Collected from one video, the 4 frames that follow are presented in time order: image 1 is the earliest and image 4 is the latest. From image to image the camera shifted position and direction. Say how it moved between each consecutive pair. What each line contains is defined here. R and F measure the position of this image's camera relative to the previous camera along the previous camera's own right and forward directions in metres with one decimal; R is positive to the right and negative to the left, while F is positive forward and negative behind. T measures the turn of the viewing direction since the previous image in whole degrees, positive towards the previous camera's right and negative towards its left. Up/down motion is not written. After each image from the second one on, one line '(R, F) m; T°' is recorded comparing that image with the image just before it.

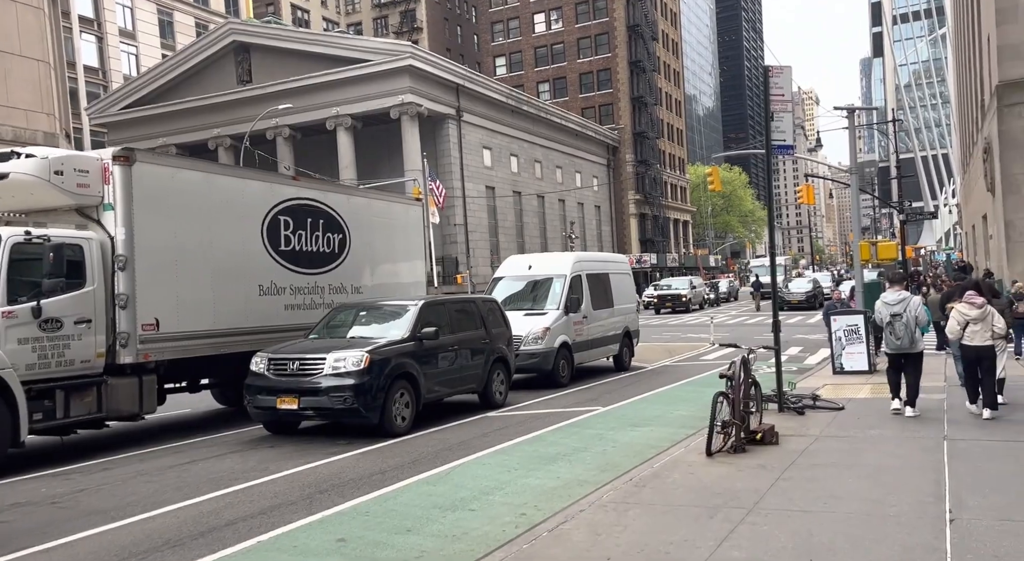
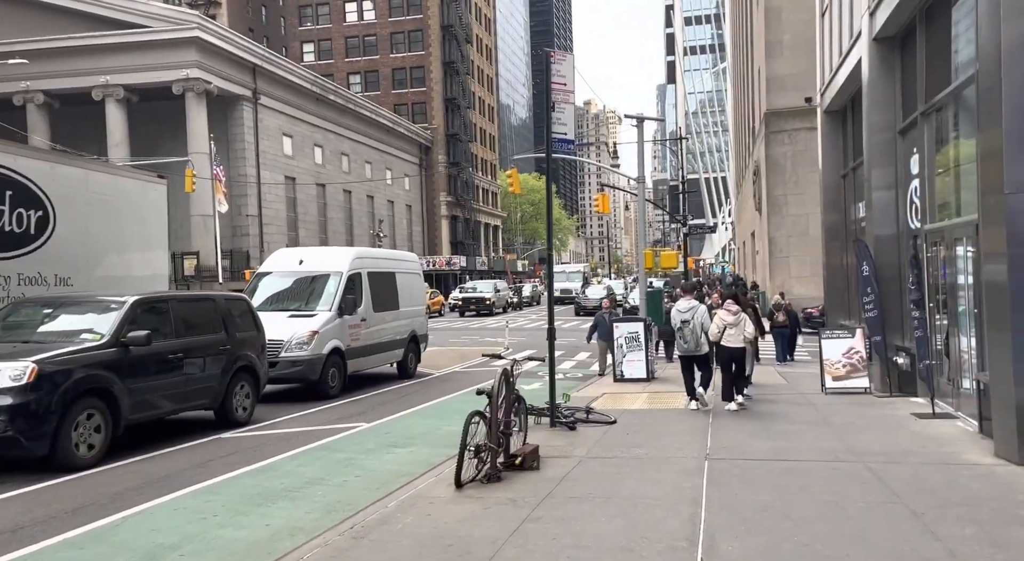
(+0.6, +1.2) m; +11°
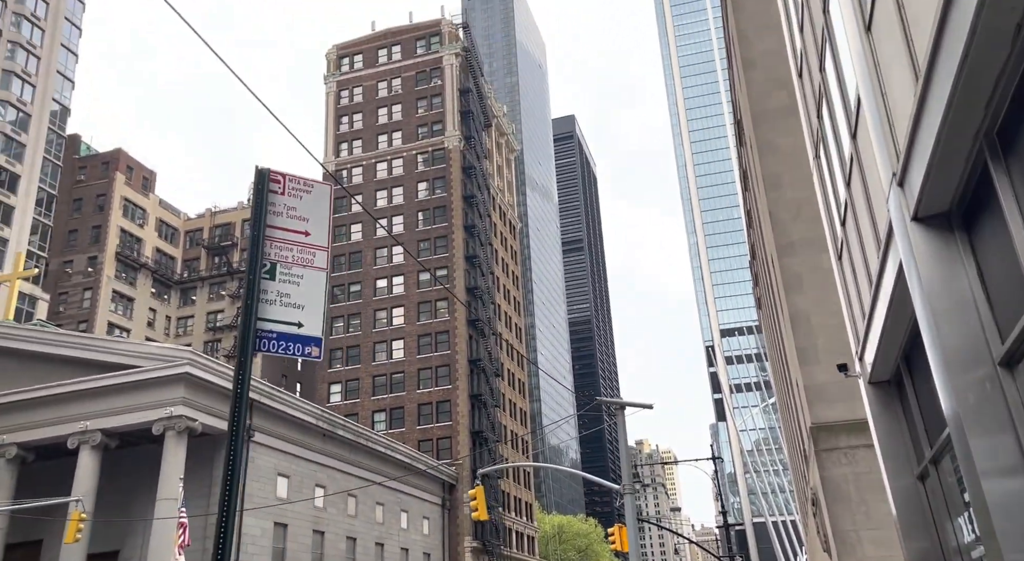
(+2.0, +6.8) m; -3°
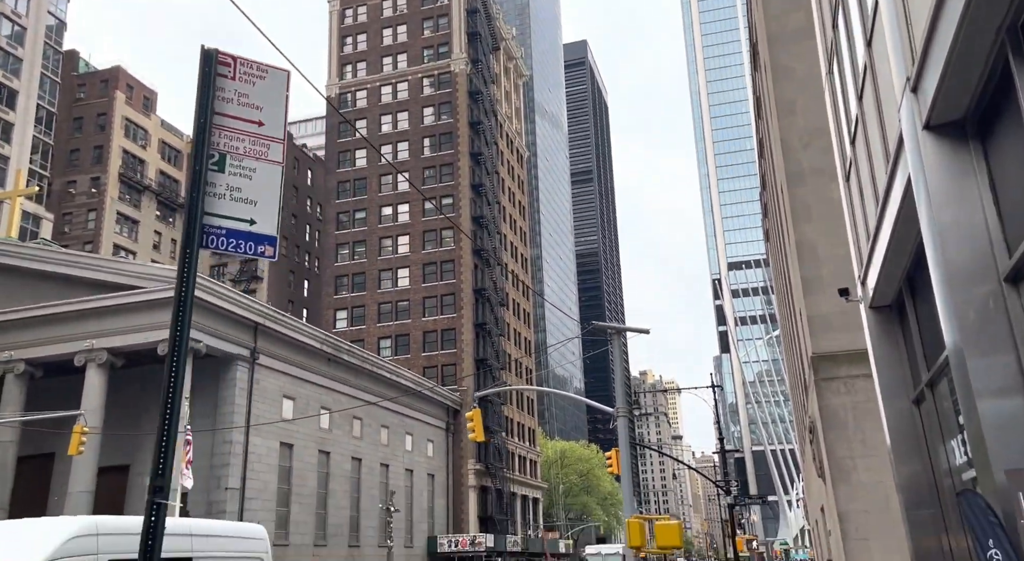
(+0.1, +0.1) m; 0°
